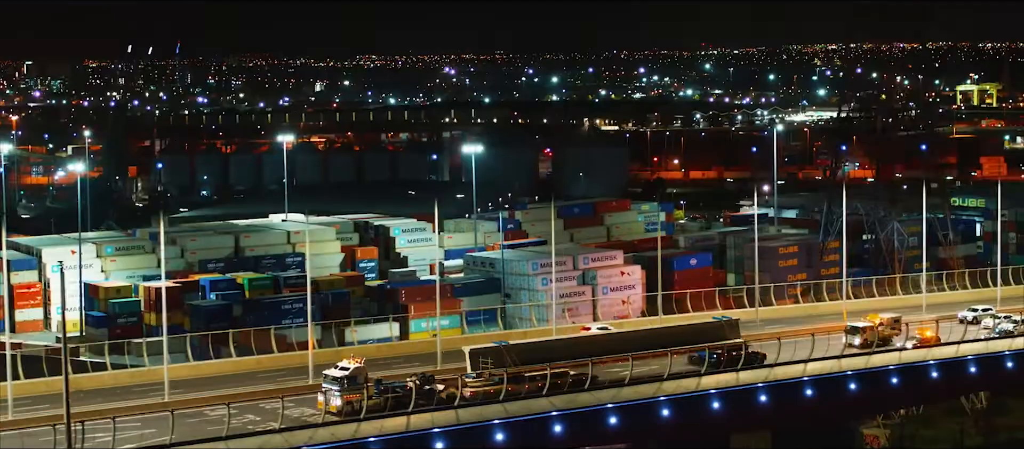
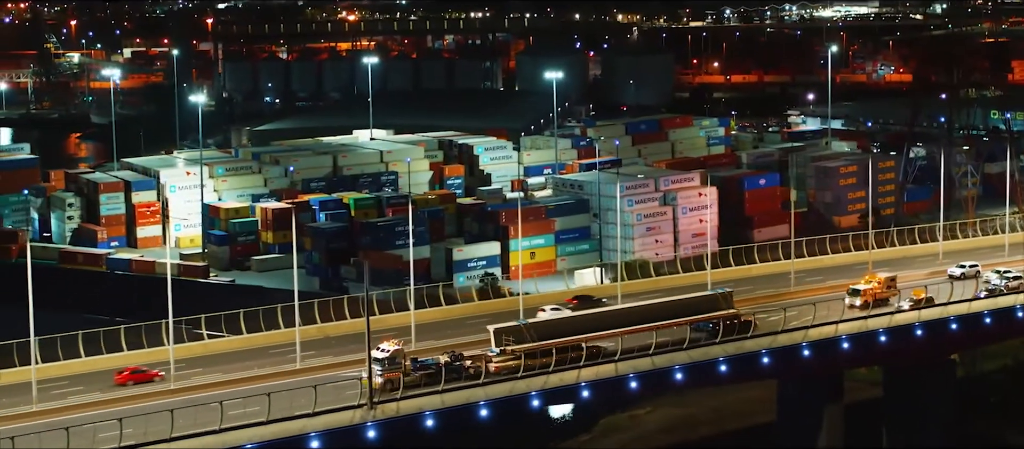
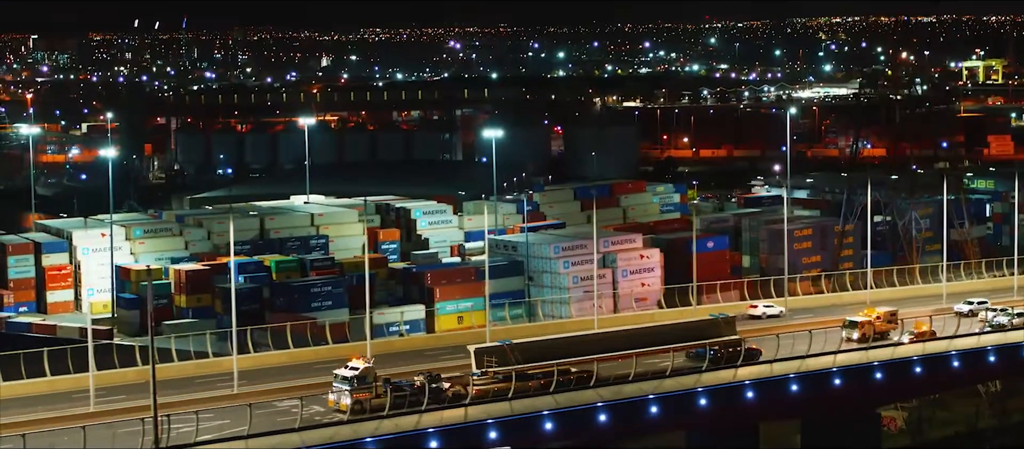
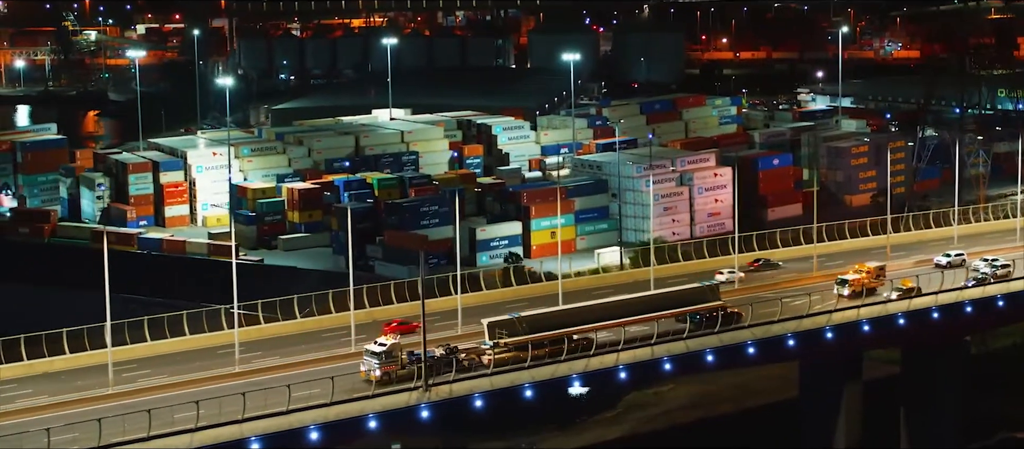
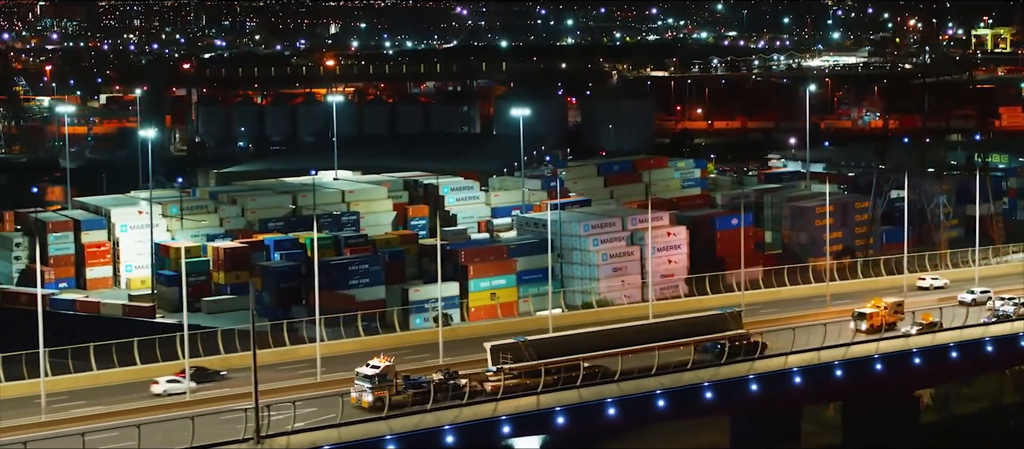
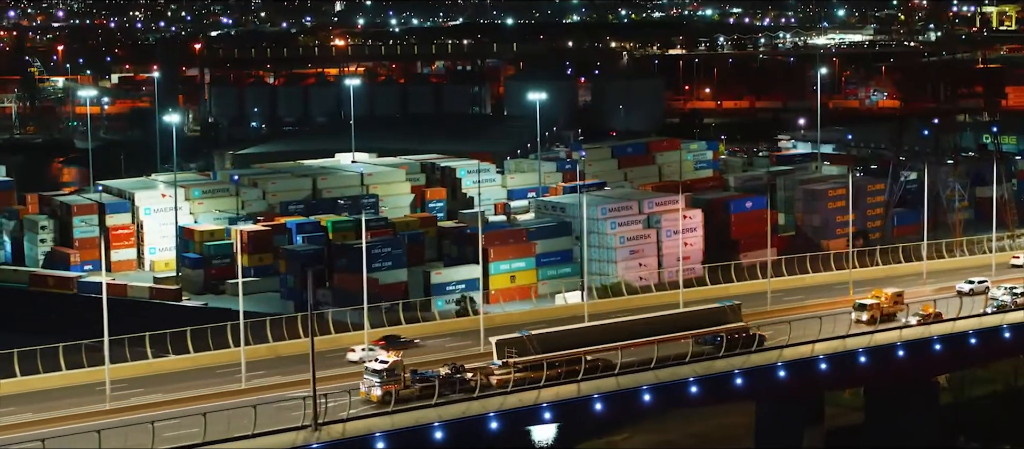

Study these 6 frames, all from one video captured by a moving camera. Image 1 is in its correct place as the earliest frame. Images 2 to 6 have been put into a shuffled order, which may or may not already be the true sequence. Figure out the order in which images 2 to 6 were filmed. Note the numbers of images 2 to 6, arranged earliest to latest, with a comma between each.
3, 5, 6, 2, 4
